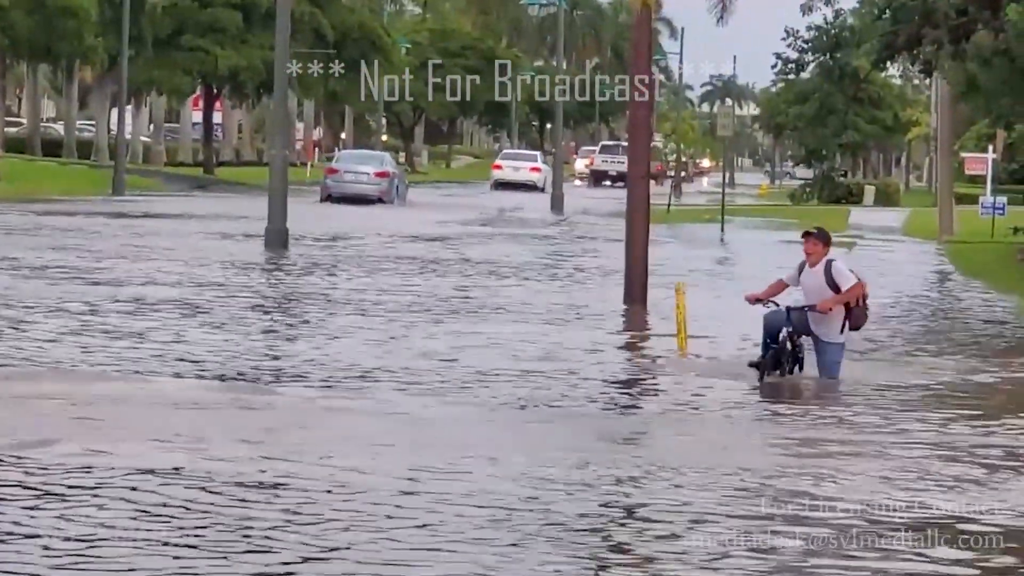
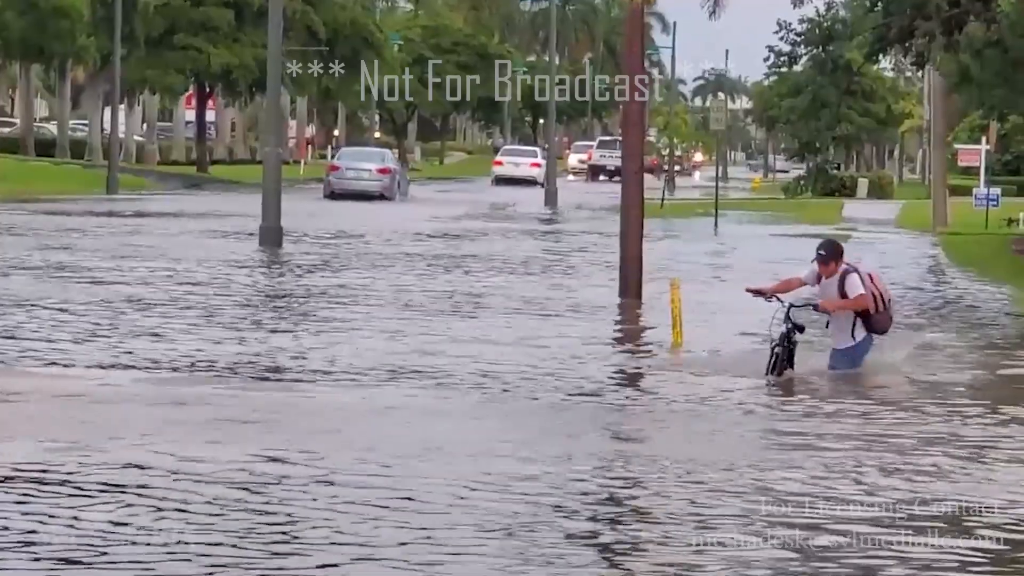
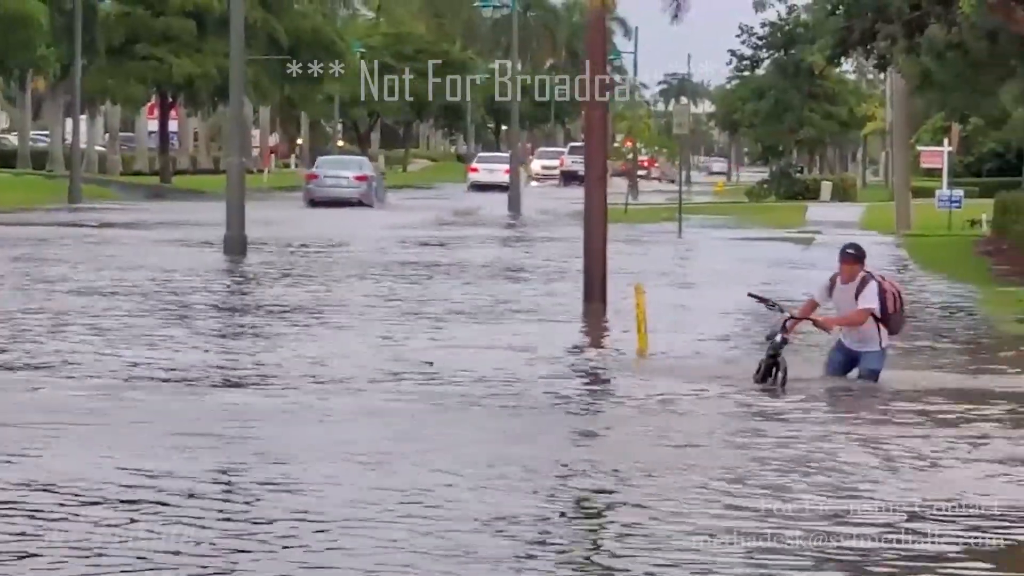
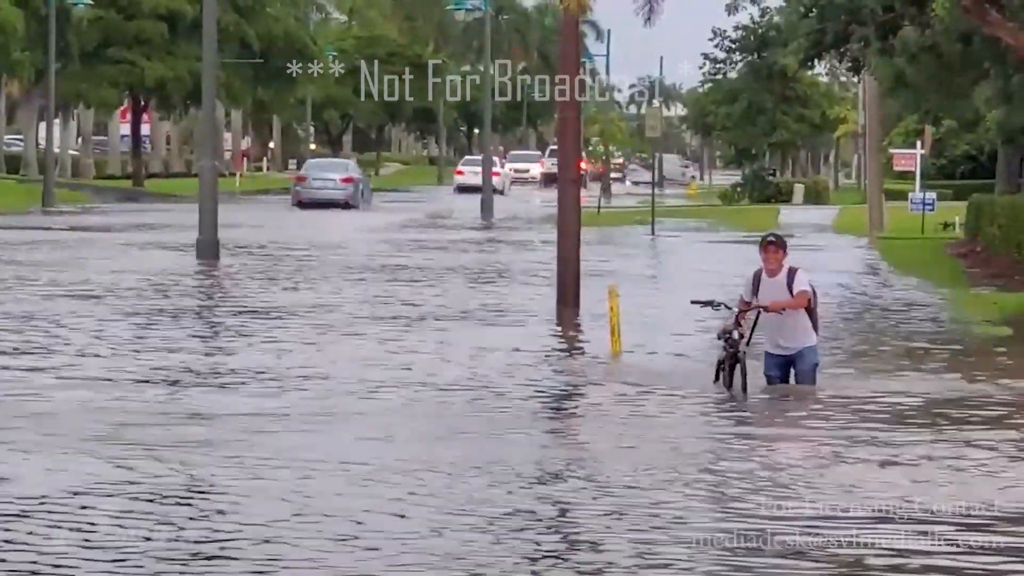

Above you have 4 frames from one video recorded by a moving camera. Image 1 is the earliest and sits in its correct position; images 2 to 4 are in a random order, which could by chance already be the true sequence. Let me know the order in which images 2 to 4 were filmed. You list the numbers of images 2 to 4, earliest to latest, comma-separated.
2, 3, 4
